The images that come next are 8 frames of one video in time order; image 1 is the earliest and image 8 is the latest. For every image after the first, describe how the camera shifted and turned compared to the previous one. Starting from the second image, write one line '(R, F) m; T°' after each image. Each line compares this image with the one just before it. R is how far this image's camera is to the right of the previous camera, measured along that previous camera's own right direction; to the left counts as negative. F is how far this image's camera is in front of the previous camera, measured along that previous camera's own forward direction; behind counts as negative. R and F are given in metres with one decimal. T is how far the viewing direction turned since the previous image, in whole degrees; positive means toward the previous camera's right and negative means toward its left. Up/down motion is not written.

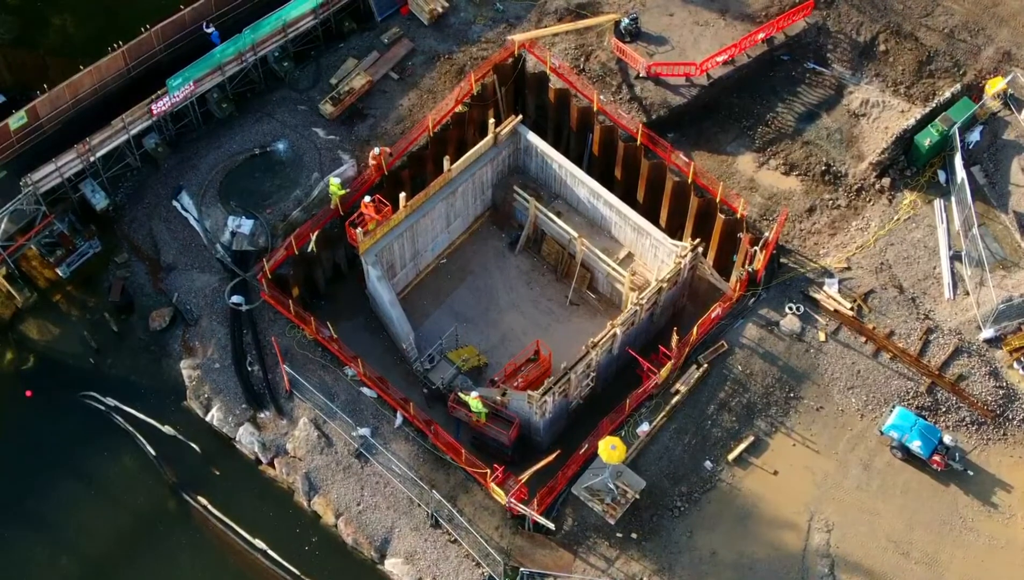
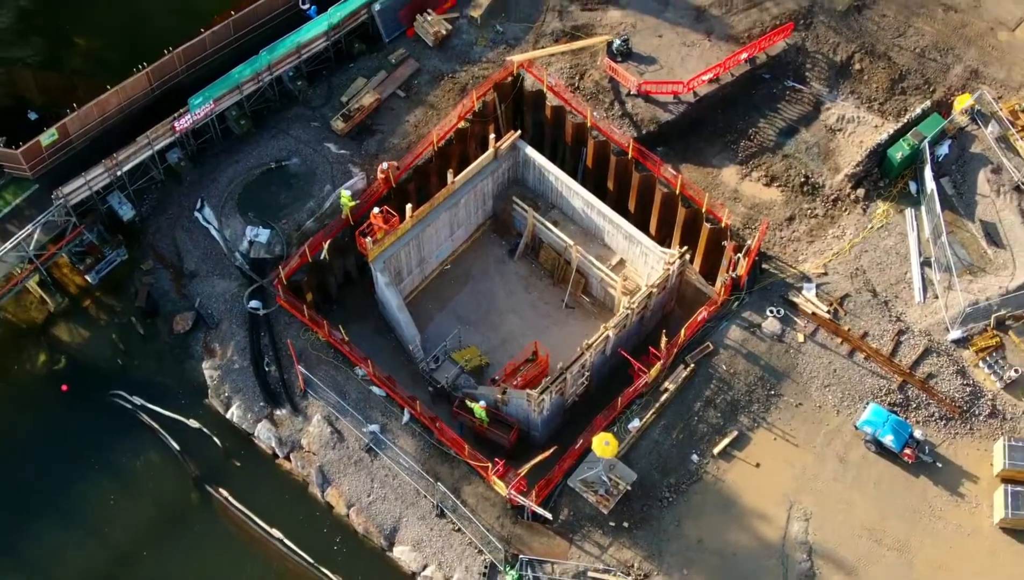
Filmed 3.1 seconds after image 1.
(+0.1, -1.8) m; 0°
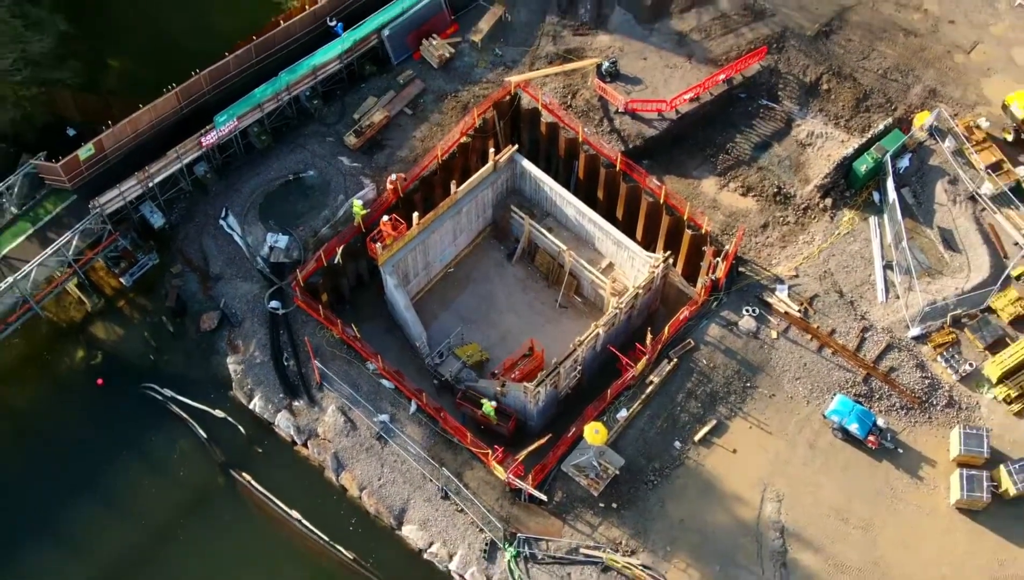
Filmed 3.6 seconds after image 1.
(+0.1, -2.6) m; 0°
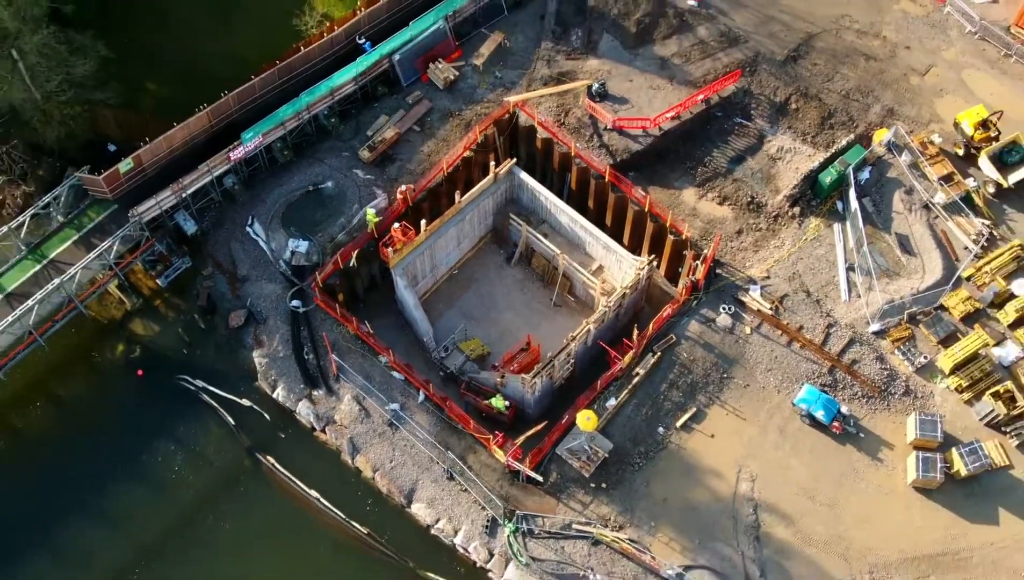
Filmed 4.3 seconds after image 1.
(+0.1, -3.1) m; 0°
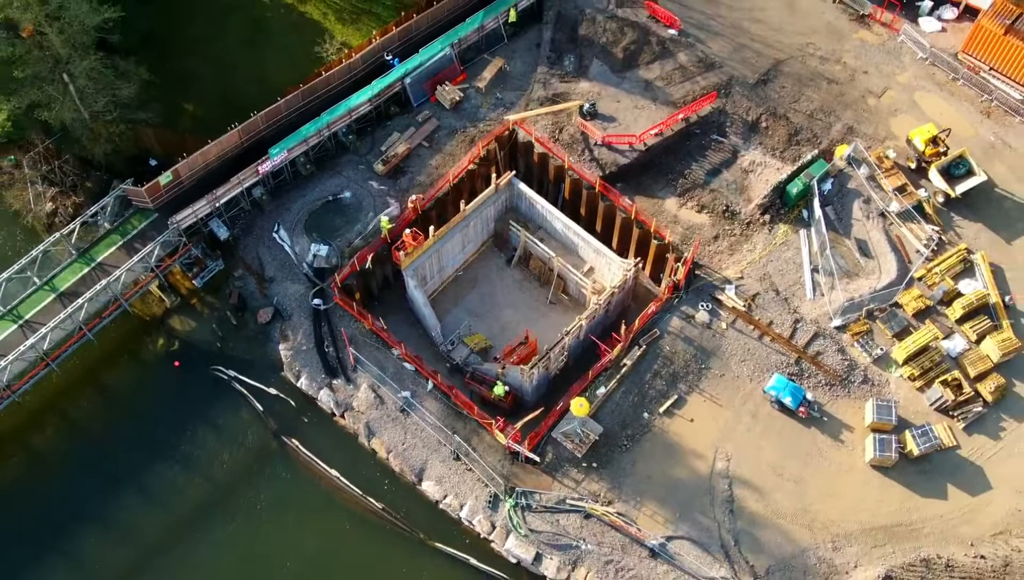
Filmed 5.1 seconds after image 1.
(-0.1, -3.8) m; 0°
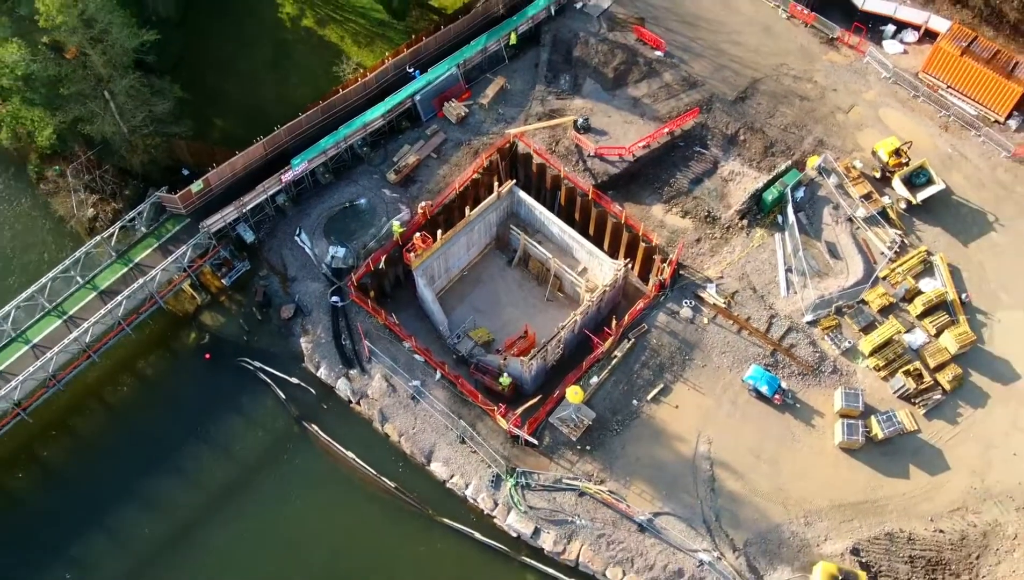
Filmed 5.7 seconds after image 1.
(0.0, -3.6) m; 0°
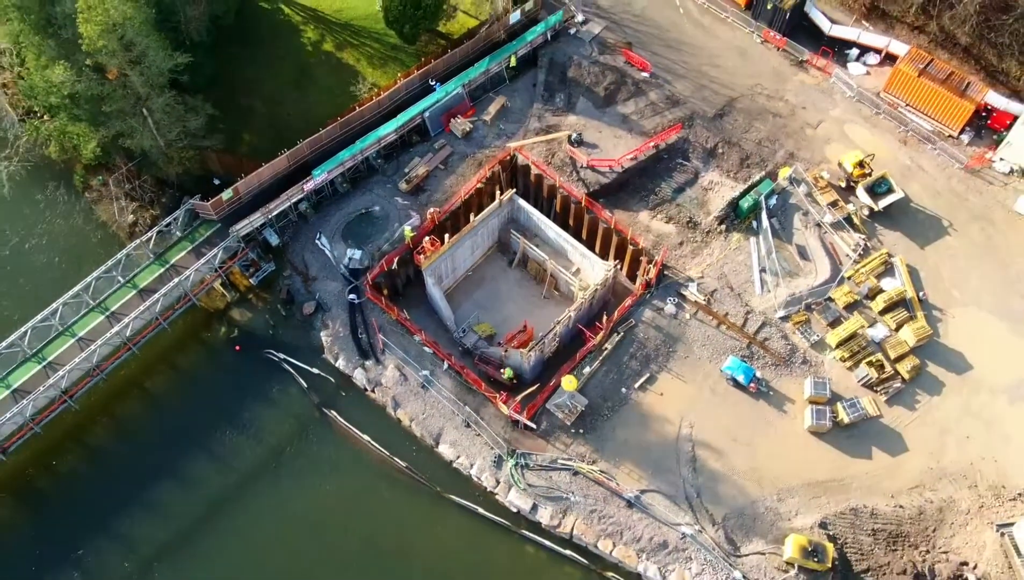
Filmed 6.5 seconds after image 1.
(0.0, -4.2) m; 0°
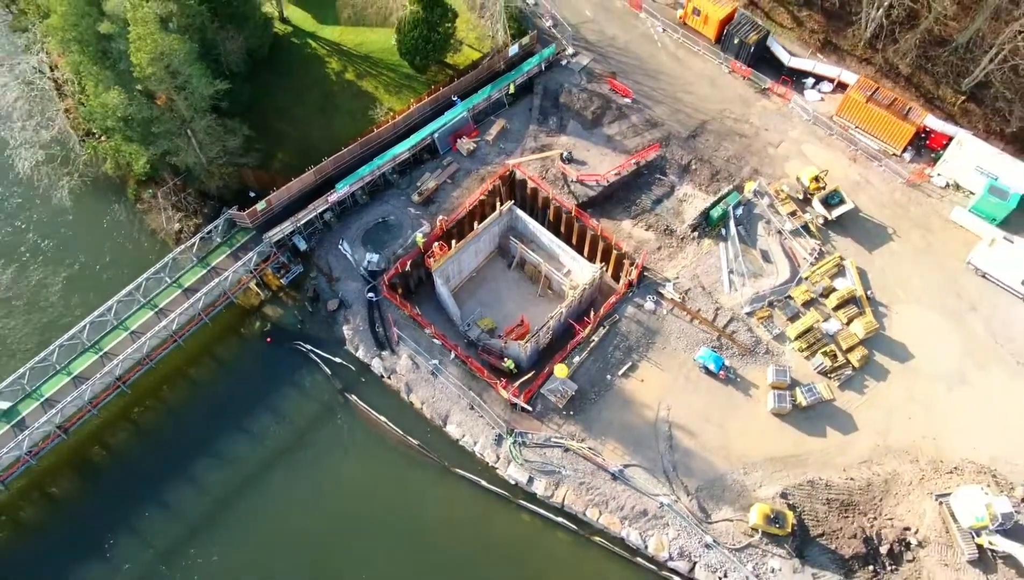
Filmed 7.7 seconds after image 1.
(+0.2, -6.2) m; 0°
